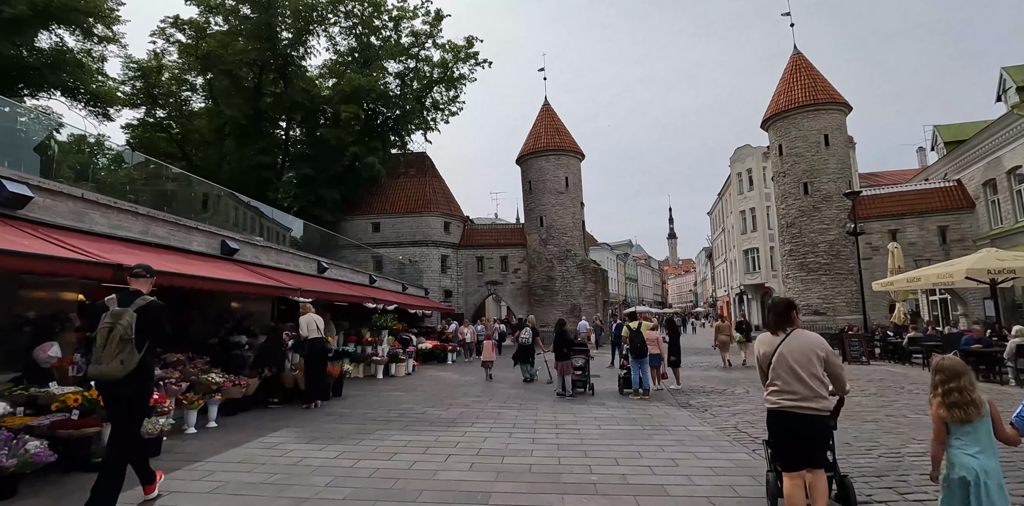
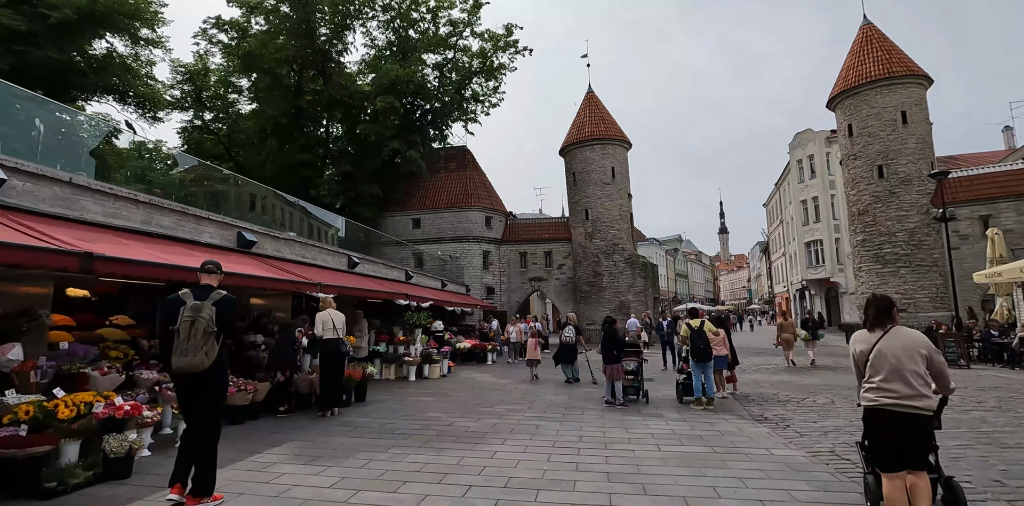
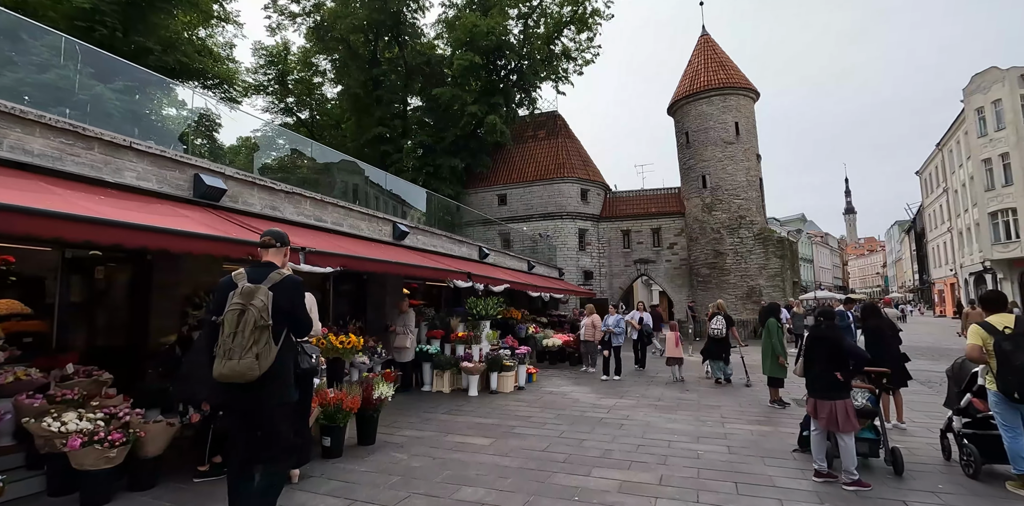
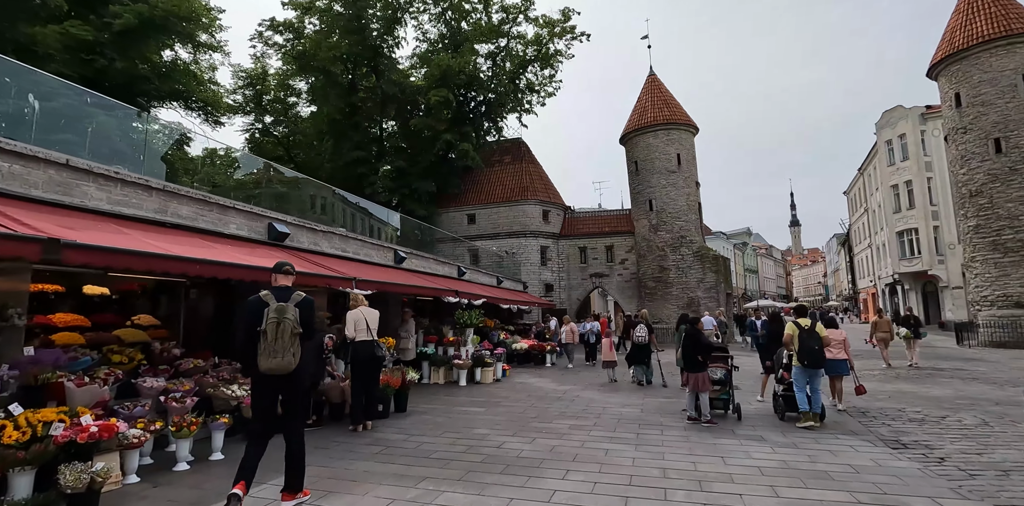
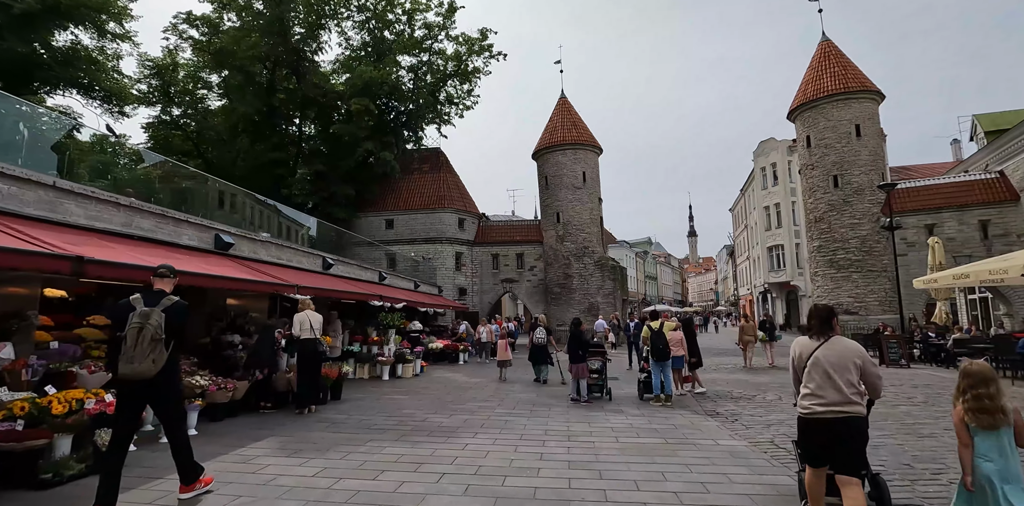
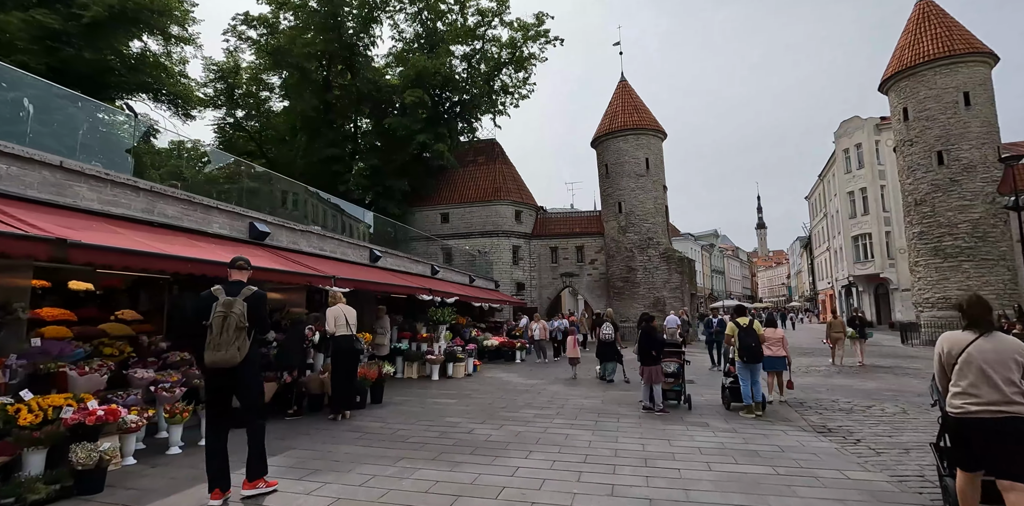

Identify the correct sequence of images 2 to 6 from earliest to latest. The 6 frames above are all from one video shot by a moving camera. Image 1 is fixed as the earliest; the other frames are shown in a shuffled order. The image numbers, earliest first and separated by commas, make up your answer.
5, 2, 6, 4, 3
